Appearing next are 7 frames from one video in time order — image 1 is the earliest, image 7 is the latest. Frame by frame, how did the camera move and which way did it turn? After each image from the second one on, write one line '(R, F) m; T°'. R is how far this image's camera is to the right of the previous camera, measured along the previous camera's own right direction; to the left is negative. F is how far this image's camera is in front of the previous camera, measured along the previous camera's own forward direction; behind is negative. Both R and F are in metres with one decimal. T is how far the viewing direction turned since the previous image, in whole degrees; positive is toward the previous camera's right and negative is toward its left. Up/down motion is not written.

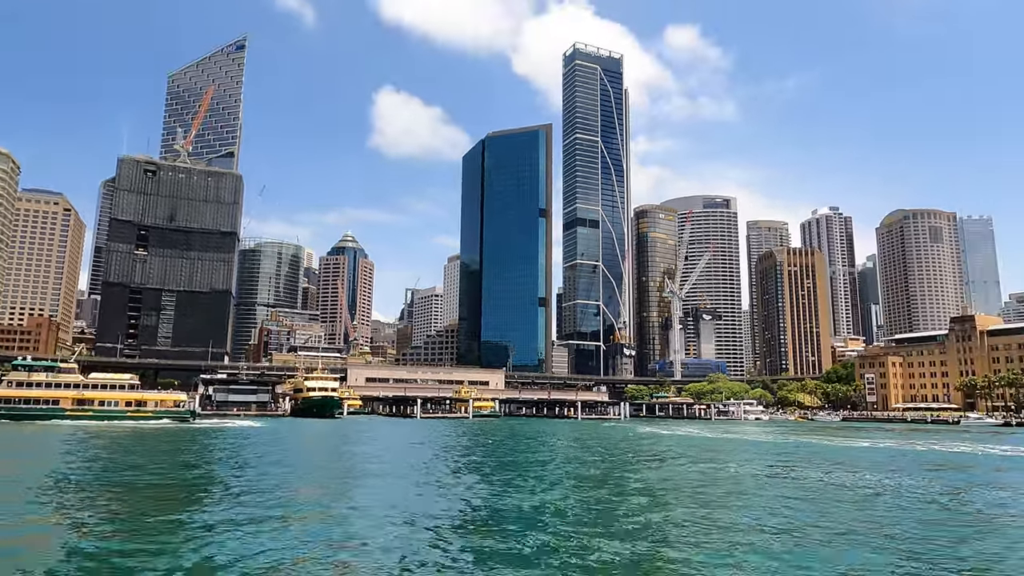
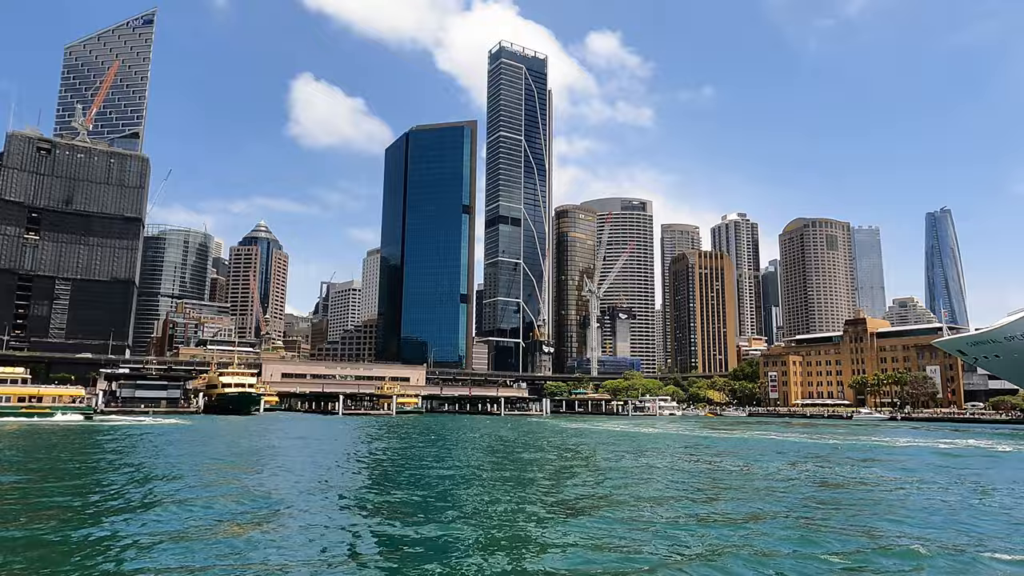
(-1.5, -0.3) m; +7°
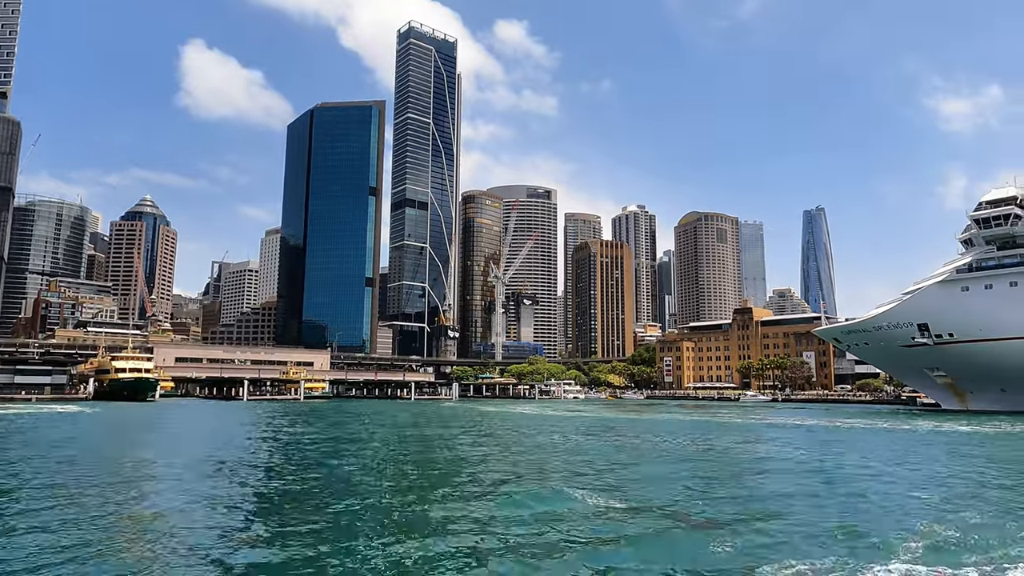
(-2.0, -1.2) m; +8°
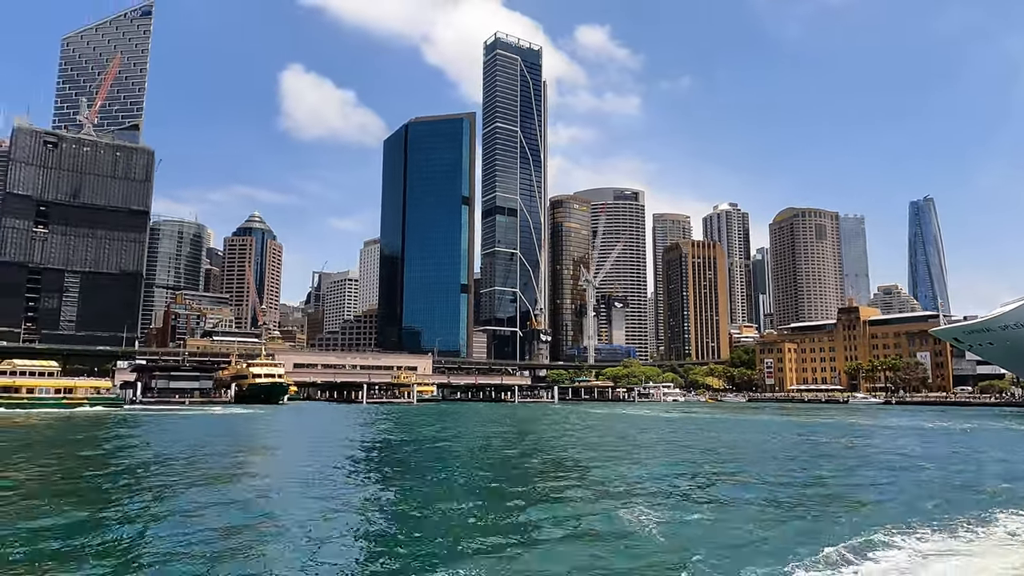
(-2.6, -3.6) m; -7°
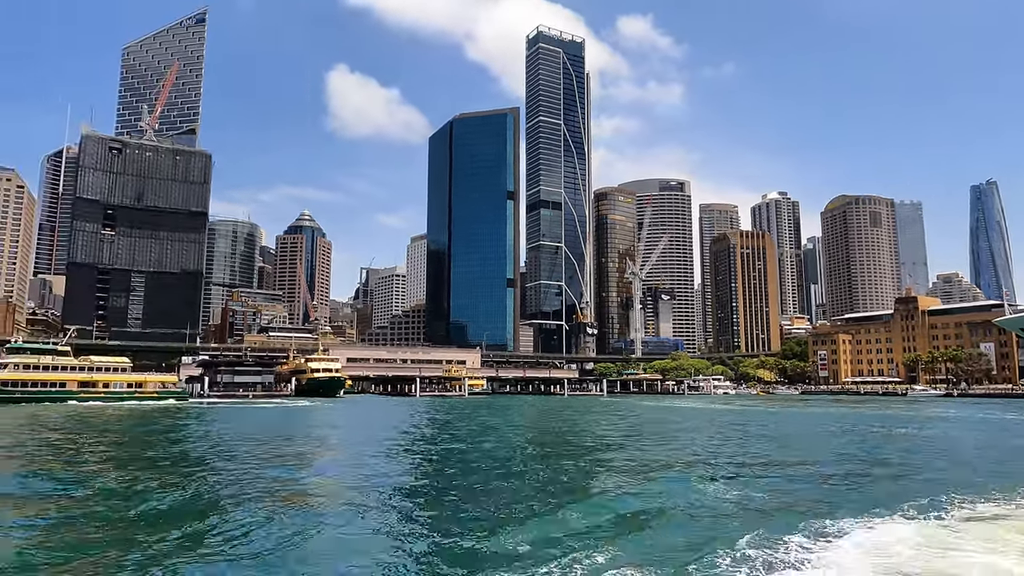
(-0.8, -1.3) m; -4°
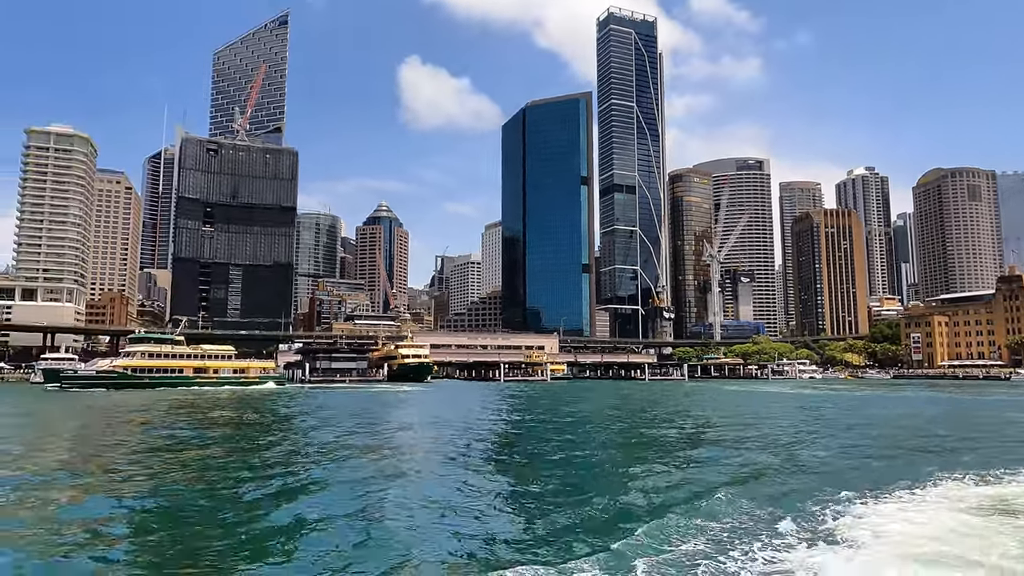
(-1.5, -2.5) m; -6°
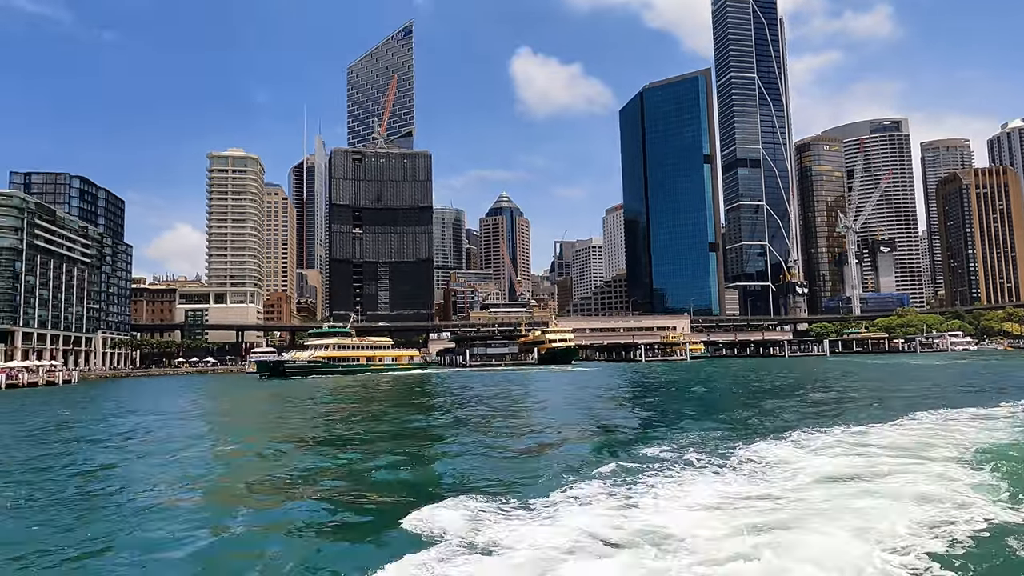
(-3.7, -8.9) m; -10°
